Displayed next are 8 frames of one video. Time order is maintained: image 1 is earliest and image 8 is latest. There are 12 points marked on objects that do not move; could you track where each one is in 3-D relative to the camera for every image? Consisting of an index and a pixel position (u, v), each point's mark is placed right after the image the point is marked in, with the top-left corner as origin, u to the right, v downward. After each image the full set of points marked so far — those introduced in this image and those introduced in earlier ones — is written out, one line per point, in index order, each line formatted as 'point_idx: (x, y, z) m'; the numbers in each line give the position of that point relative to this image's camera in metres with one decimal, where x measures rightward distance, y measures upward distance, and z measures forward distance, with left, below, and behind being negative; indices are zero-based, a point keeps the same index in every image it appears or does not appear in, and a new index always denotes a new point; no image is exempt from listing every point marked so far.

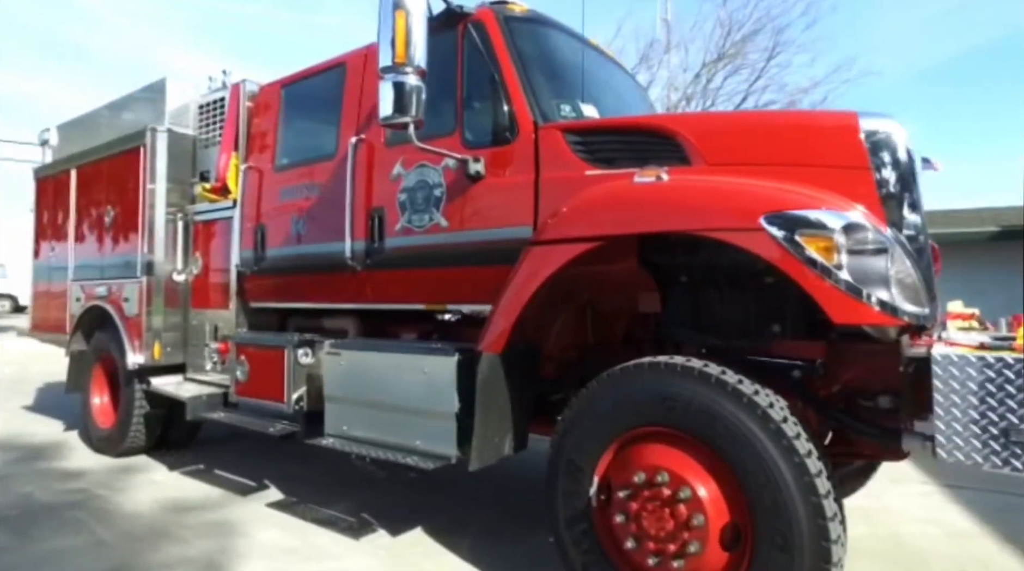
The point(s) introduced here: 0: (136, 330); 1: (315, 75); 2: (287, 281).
0: (-2.7, -0.3, +4.7) m
1: (-1.2, +1.3, +4.0) m
2: (-1.4, 0.0, +4.0) m
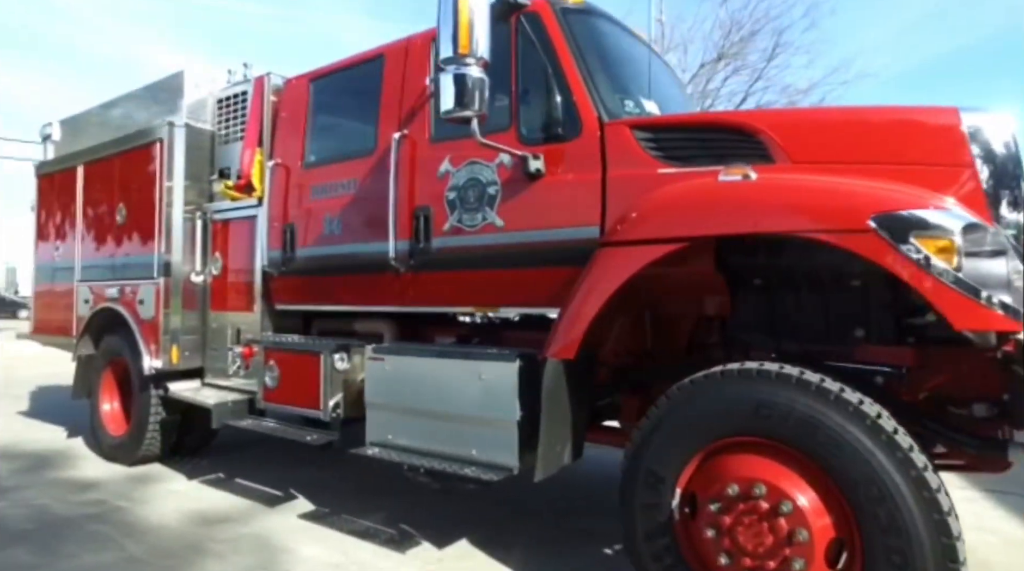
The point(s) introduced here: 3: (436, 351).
0: (-2.5, -0.3, +4.5) m
1: (-0.9, +1.3, +3.8) m
2: (-1.1, 0.0, +3.8) m
3: (-0.4, -0.3, +3.1) m
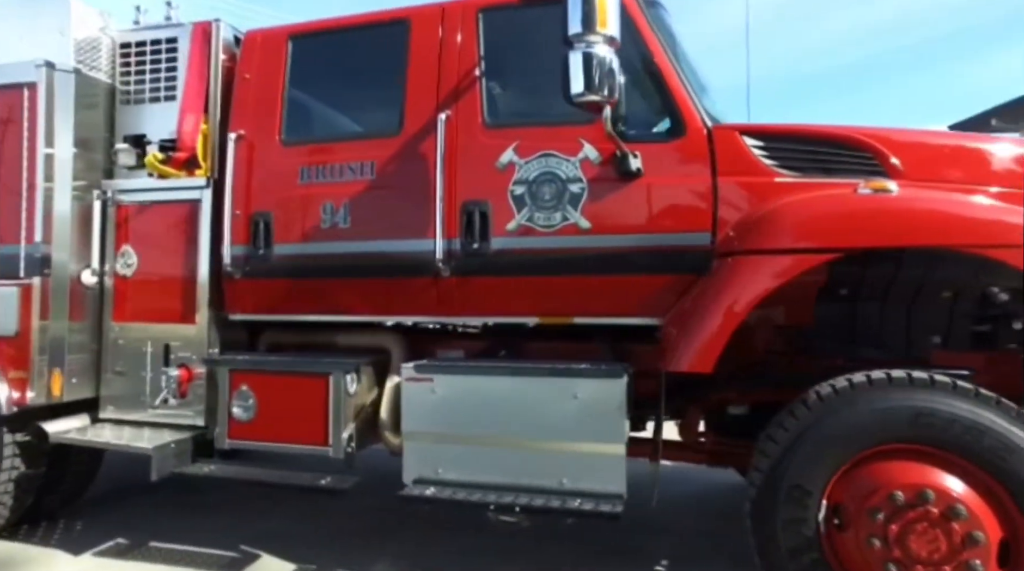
0: (-2.5, -0.4, +3.3) m
1: (-0.8, +1.3, +3.2) m
2: (-1.0, 0.0, +3.1) m
3: (0.0, -0.4, +2.7) m
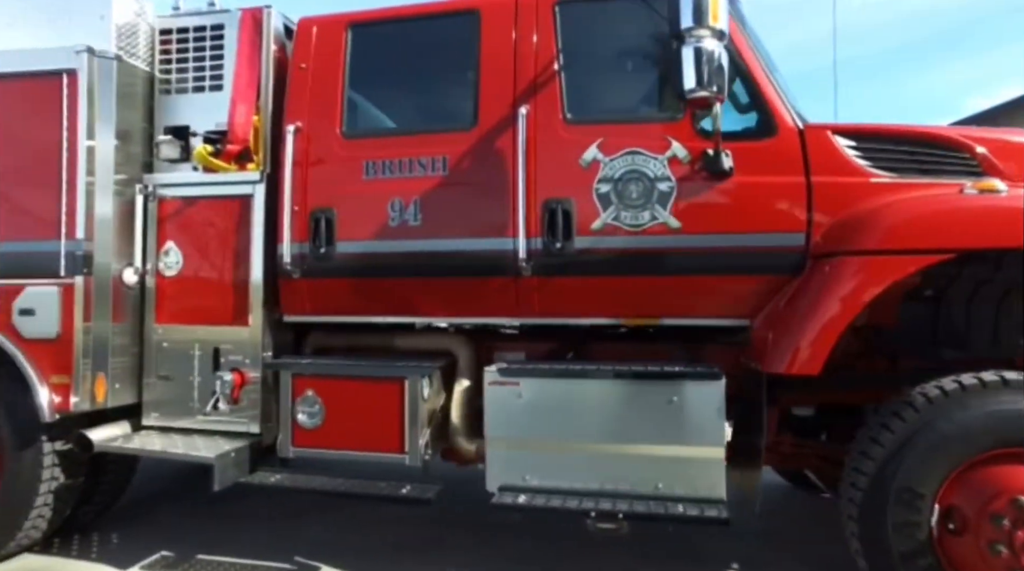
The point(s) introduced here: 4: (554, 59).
0: (-2.1, -0.3, +3.1) m
1: (-0.5, +1.3, +3.1) m
2: (-0.6, 0.0, +3.0) m
3: (+0.4, -0.4, +2.6) m
4: (+0.2, +1.0, +2.9) m
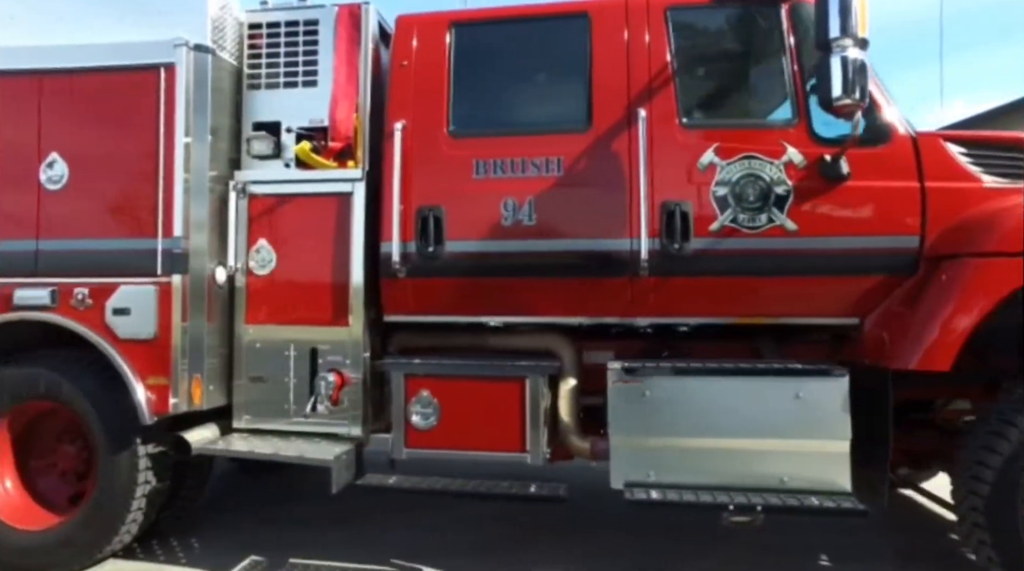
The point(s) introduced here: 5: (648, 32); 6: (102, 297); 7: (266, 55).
0: (-1.6, -0.3, +3.0) m
1: (0.0, +1.3, +3.1) m
2: (-0.1, 0.0, +3.0) m
3: (+0.9, -0.4, +2.7) m
4: (+0.7, +1.0, +2.9) m
5: (+0.6, +1.2, +3.0) m
6: (-1.9, -0.1, +3.0) m
7: (-1.3, +1.2, +3.3) m
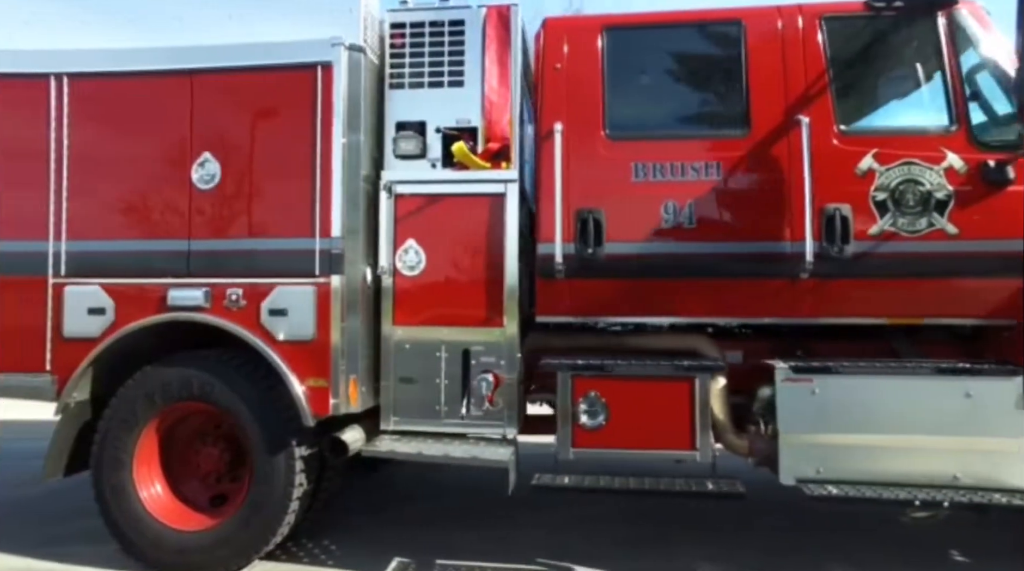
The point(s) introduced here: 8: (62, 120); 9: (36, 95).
0: (-0.9, -0.3, +3.0) m
1: (+0.8, +1.3, +3.1) m
2: (+0.6, 0.0, +3.0) m
3: (+1.6, -0.4, +2.8) m
4: (+1.4, +1.0, +3.0) m
5: (+1.4, +1.1, +3.0) m
6: (-1.2, -0.1, +3.0) m
7: (-0.5, +1.2, +3.3) m
8: (-2.2, +0.8, +3.2) m
9: (-2.3, +0.9, +3.2) m
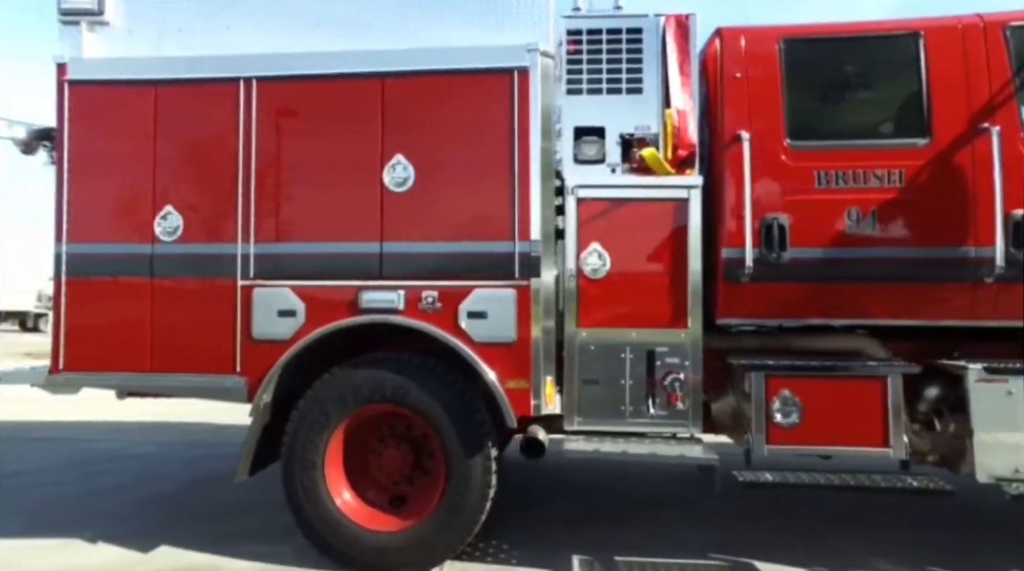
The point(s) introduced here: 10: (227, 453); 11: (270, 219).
0: (0.0, -0.4, +3.0) m
1: (+1.7, +1.2, +3.2) m
2: (+1.5, 0.0, +3.1) m
3: (+2.5, -0.4, +2.9) m
4: (+2.4, +1.0, +3.1) m
5: (+2.3, +1.1, +3.1) m
6: (-0.3, -0.1, +3.1) m
7: (+0.4, +1.2, +3.4) m
8: (-1.3, +0.8, +3.2) m
9: (-1.4, +0.9, +3.2) m
10: (-2.5, -1.5, +5.7) m
11: (-1.2, +0.3, +3.2) m
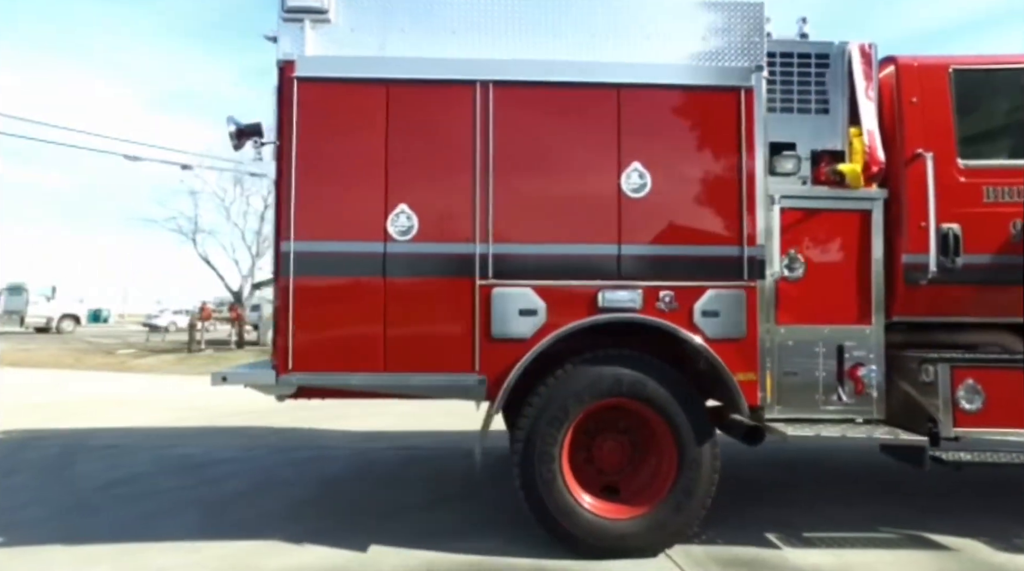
0: (+1.2, -0.4, +3.3) m
1: (+2.8, +1.2, +3.7) m
2: (+2.7, 0.0, +3.6) m
3: (+3.7, -0.4, +3.4) m
4: (+3.5, +1.0, +3.6) m
5: (+3.4, +1.1, +3.7) m
6: (+0.9, -0.1, +3.3) m
7: (+1.5, +1.2, +3.7) m
8: (-0.1, +0.8, +3.3) m
9: (-0.3, +0.9, +3.3) m
10: (-1.6, -1.5, +5.6) m
11: (0.0, +0.3, +3.3) m
